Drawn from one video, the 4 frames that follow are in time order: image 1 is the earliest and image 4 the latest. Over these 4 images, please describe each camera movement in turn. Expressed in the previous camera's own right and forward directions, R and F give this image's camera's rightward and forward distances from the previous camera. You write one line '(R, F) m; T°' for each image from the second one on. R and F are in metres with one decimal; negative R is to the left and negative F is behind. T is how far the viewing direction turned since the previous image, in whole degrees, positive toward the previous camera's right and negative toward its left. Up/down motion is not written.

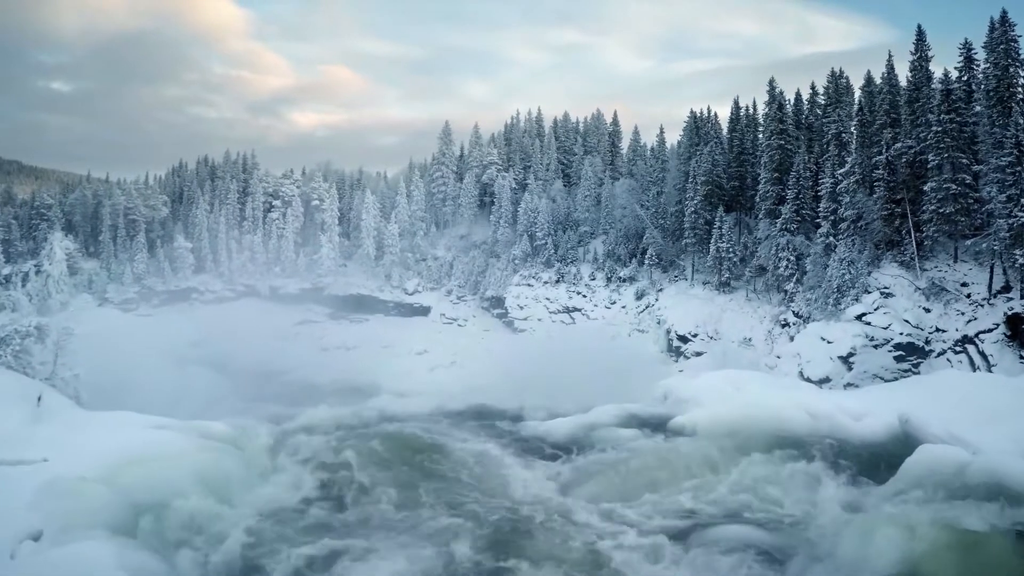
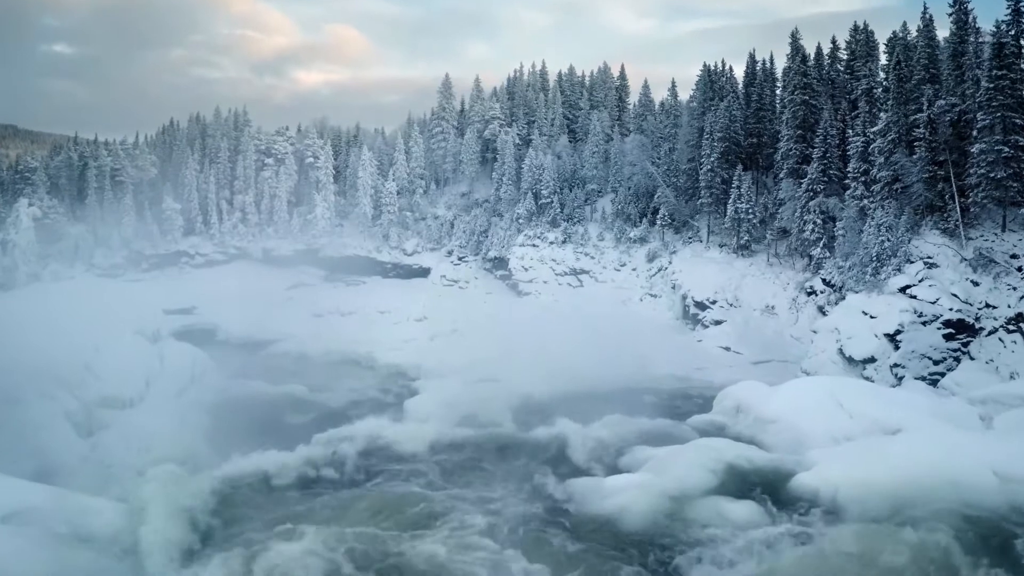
(-0.3, +3.4) m; 0°
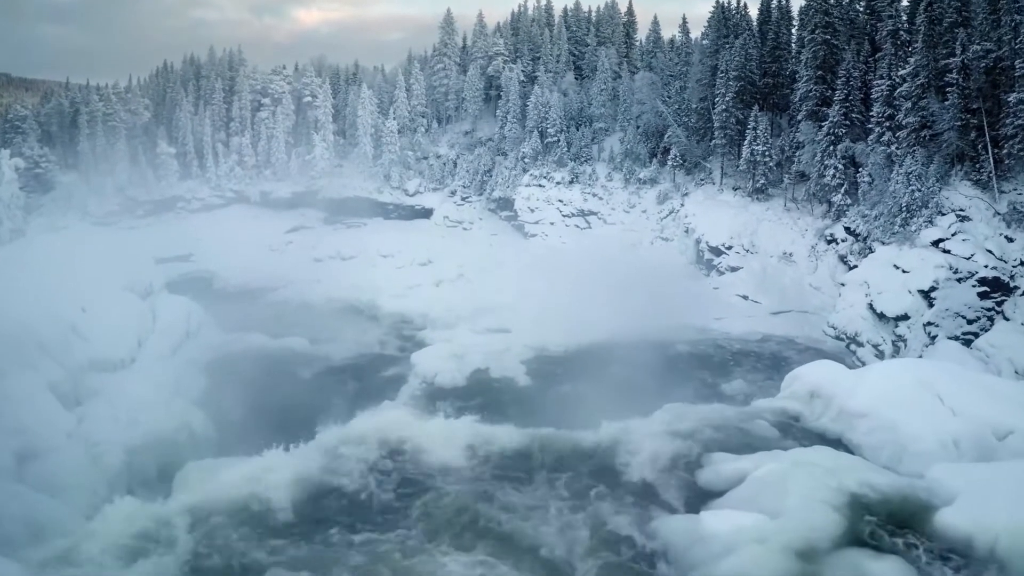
(-0.3, +1.7) m; 0°
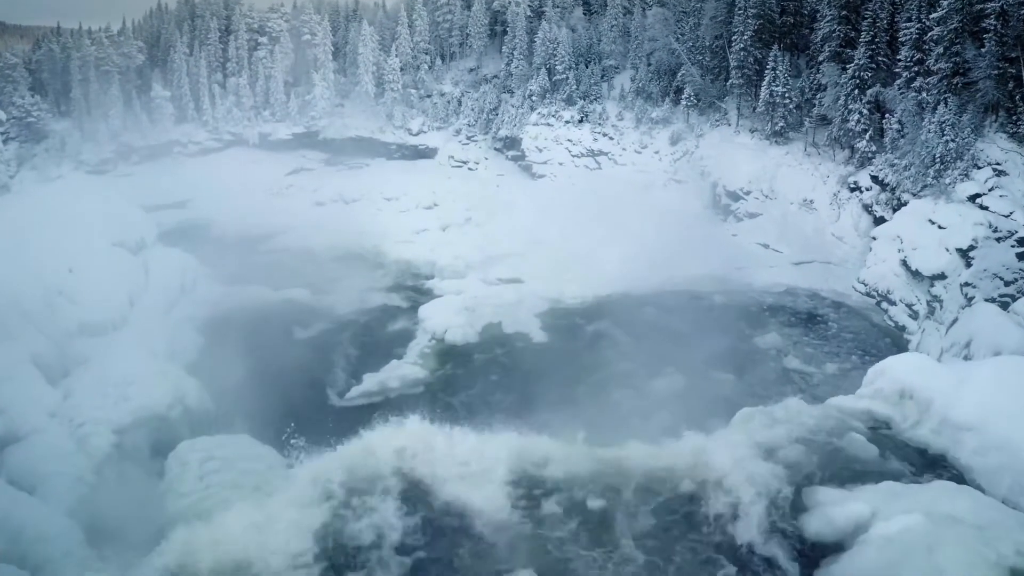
(-0.3, +1.4) m; -1°
